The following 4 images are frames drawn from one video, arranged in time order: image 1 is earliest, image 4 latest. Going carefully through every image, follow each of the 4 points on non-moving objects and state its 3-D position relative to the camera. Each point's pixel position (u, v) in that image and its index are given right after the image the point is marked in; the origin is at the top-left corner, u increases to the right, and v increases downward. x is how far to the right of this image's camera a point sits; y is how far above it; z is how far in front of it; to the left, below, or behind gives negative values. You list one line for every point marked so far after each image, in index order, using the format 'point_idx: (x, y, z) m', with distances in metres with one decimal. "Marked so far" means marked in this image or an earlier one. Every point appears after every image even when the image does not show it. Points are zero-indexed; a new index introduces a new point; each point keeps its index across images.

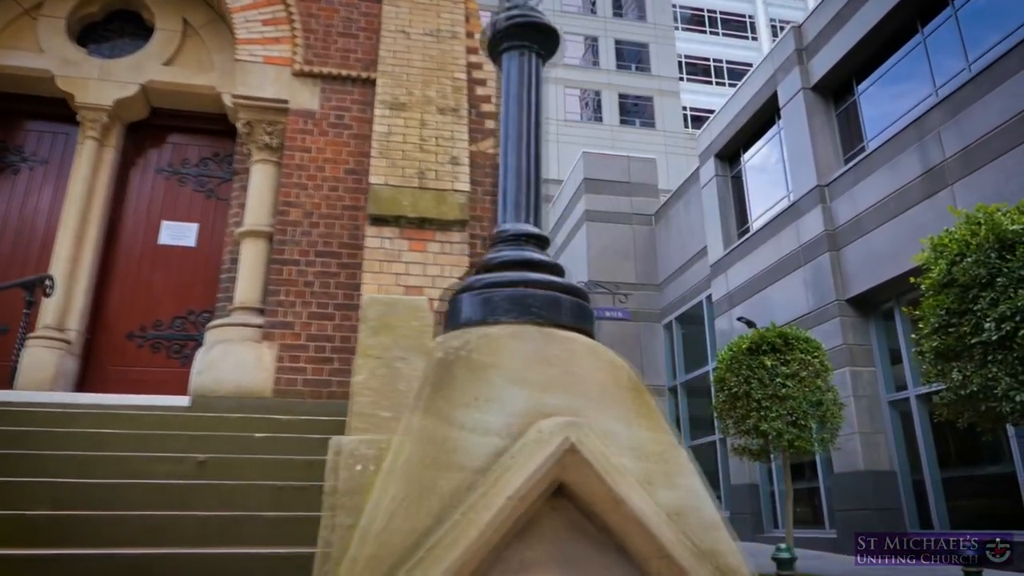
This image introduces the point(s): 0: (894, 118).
0: (+4.9, +2.1, +14.1) m
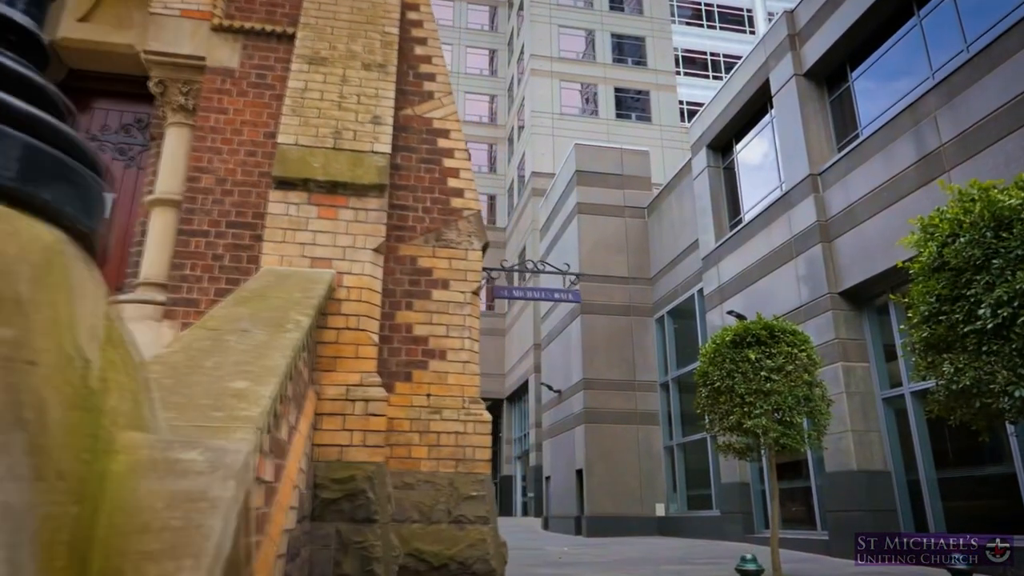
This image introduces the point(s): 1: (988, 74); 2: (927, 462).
0: (+4.6, +2.2, +13.5) m
1: (+4.9, +2.2, +11.2) m
2: (+4.5, -1.9, +12.1) m
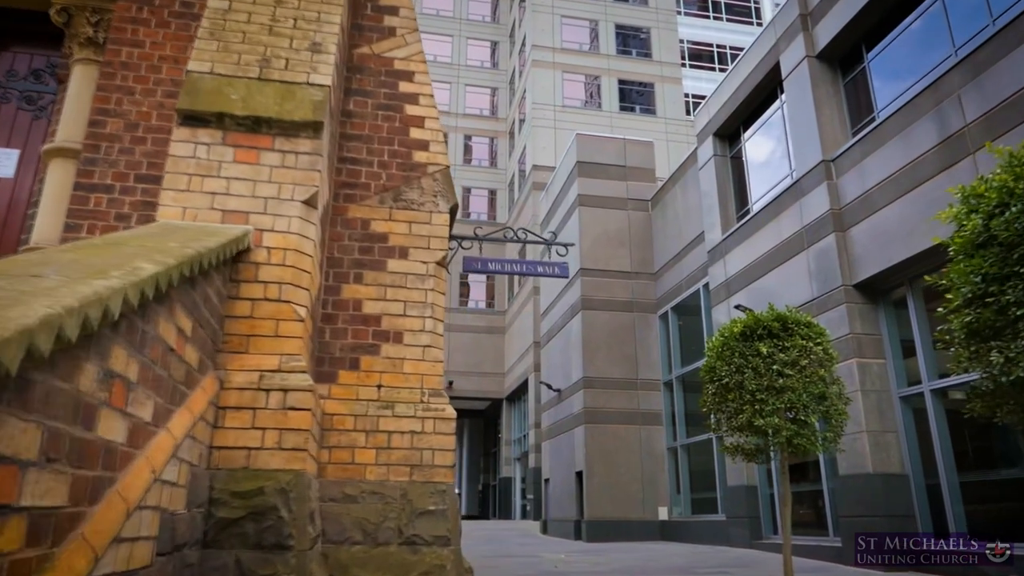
0: (+4.5, +2.3, +12.4) m
1: (+4.8, +2.3, +10.2) m
2: (+4.4, -1.8, +11.1) m
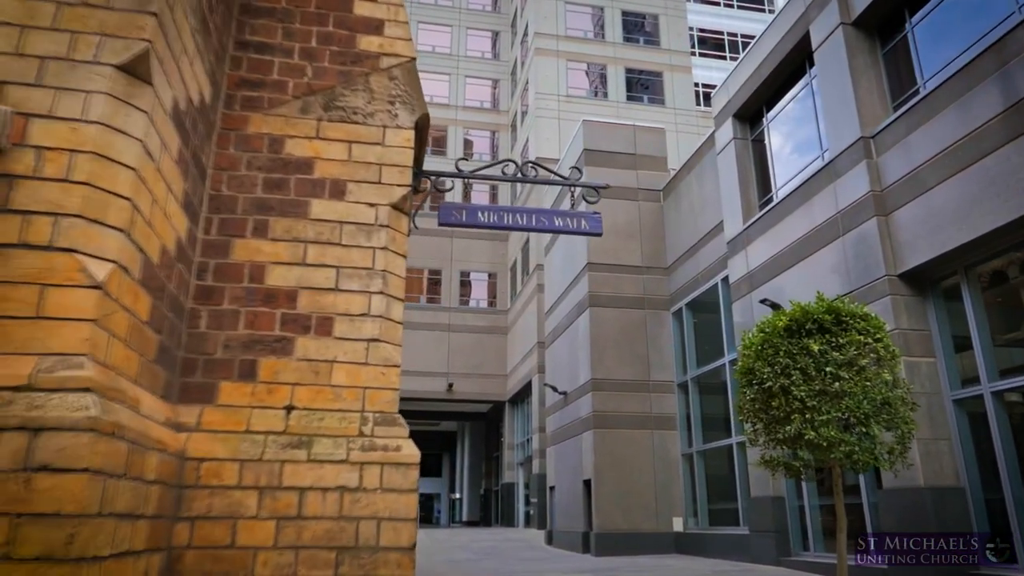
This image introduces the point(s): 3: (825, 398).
0: (+4.5, +2.5, +10.6) m
1: (+4.8, +2.4, +8.3) m
2: (+4.5, -1.7, +9.3) m
3: (+2.2, -0.7, +7.3) m
